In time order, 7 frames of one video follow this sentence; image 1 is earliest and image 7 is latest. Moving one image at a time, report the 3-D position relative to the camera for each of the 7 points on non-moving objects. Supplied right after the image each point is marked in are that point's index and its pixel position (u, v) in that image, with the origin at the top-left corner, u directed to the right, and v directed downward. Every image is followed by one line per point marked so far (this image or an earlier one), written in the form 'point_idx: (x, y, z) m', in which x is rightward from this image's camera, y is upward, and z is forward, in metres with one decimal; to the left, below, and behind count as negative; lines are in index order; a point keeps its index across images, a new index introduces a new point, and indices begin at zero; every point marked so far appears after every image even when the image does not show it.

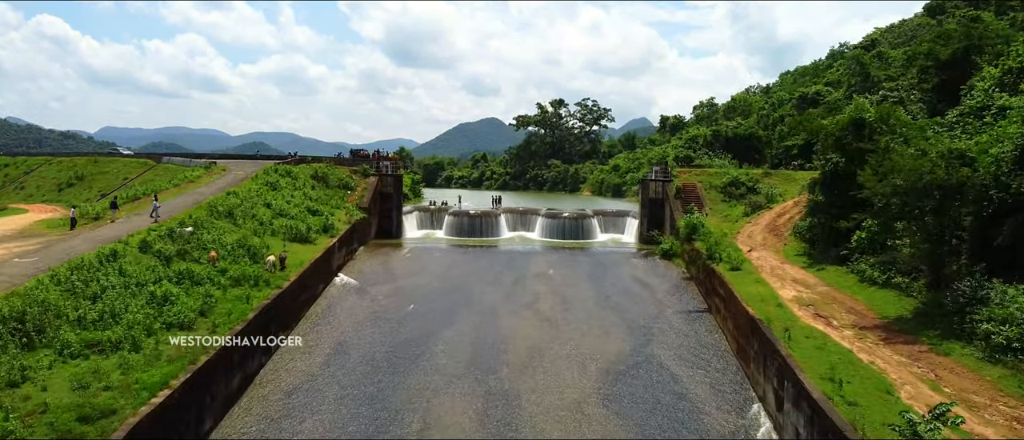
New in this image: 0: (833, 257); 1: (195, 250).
0: (+7.3, -0.8, +18.6) m
1: (-6.7, -0.7, +17.3) m
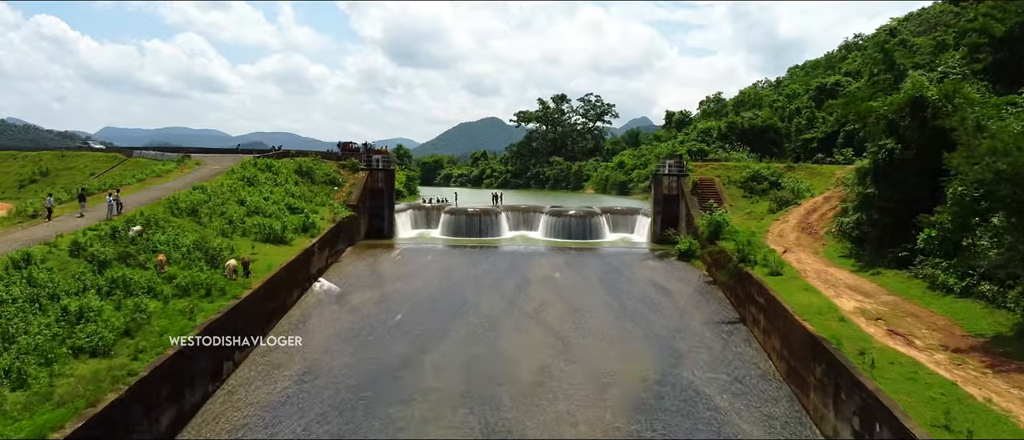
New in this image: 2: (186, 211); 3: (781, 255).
0: (+7.4, -0.8, +15.9) m
1: (-6.7, -0.6, +14.7) m
2: (-7.7, +0.2, +19.1) m
3: (+6.0, -0.8, +18.3) m
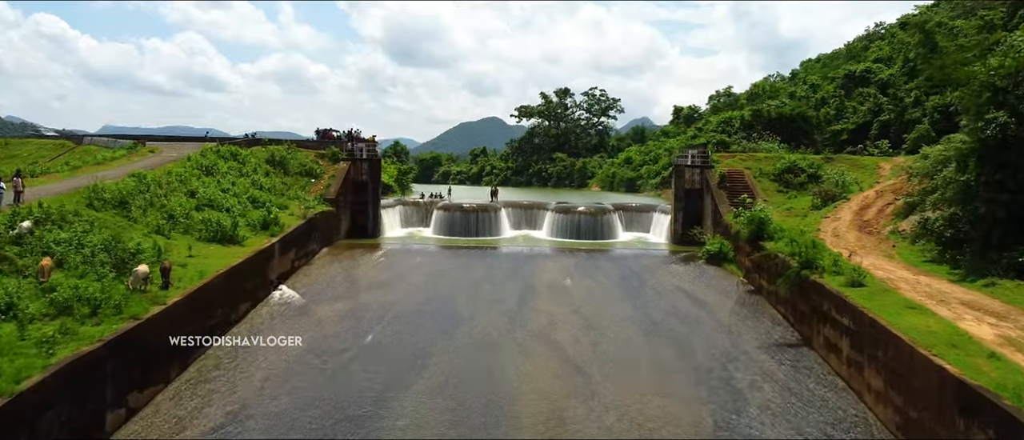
0: (+7.4, -0.7, +12.3) m
1: (-6.7, -0.5, +11.0) m
2: (-7.6, +0.3, +15.5) m
3: (+6.1, -0.7, +14.7) m
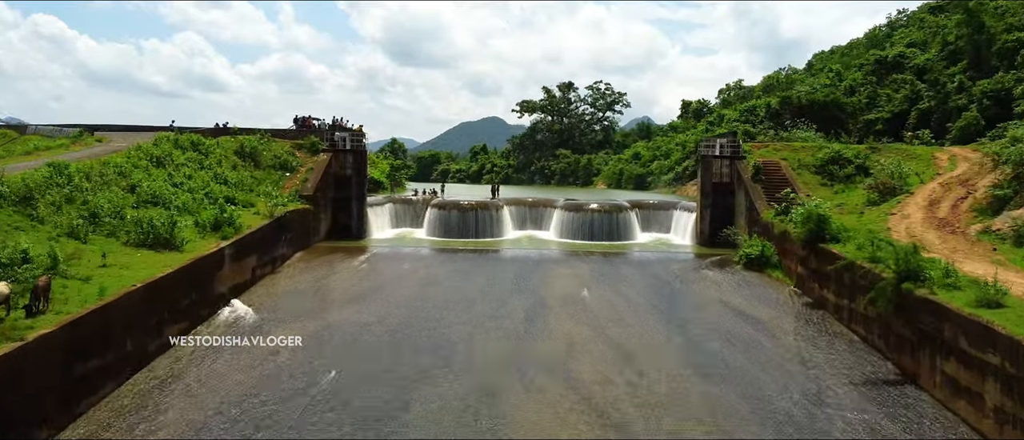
0: (+7.5, -0.6, +9.0) m
1: (-6.6, -0.5, +7.8) m
2: (-7.5, +0.3, +12.3) m
3: (+6.2, -0.7, +11.4) m
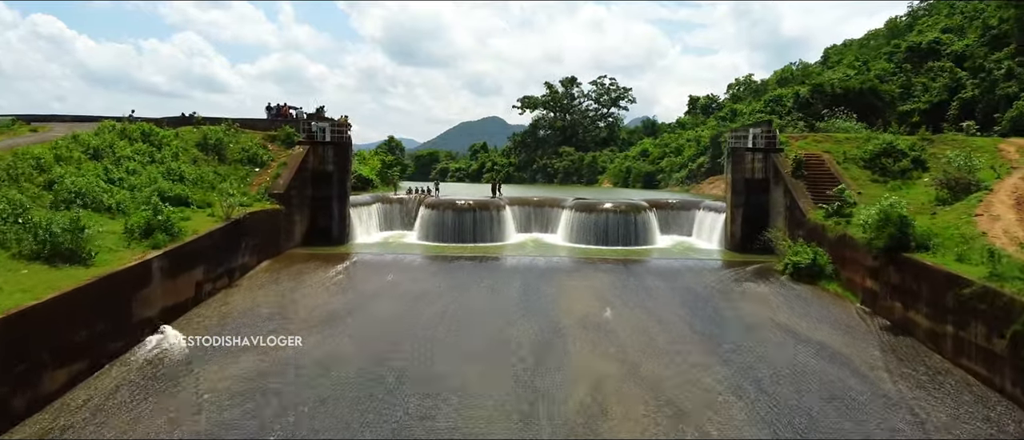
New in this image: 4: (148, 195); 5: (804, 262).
0: (+7.6, -0.7, +6.0) m
1: (-6.5, -0.5, +4.8) m
2: (-7.4, +0.3, +9.3) m
3: (+6.3, -0.7, +8.4) m
4: (-6.6, +0.5, +14.7) m
5: (+5.7, -0.8, +15.8) m
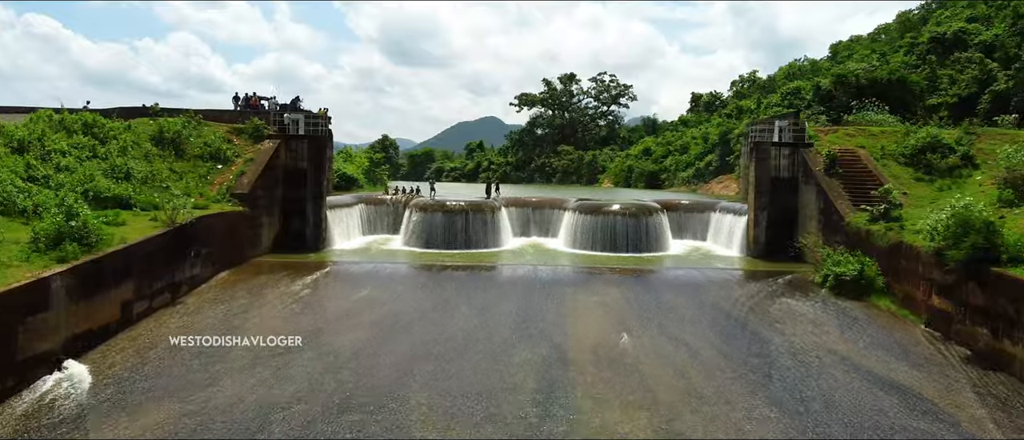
0: (+7.6, -0.7, +3.8) m
1: (-6.5, -0.6, +2.5) m
2: (-7.5, +0.2, +7.0) m
3: (+6.2, -0.8, +6.2) m
4: (-6.7, +0.4, +12.4) m
5: (+5.6, -0.9, +13.5) m
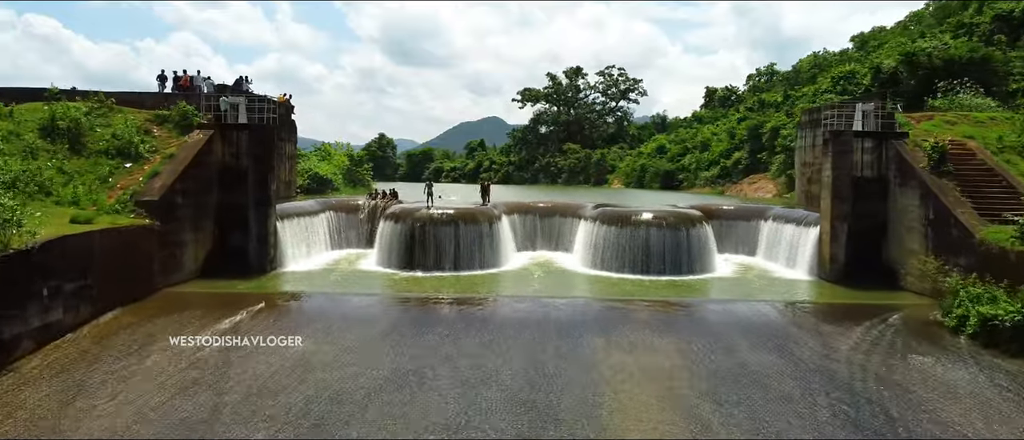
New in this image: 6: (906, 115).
0: (+7.6, -1.0, -0.5) m
1: (-6.5, -0.9, -1.8) m
2: (-7.5, -0.1, +2.7) m
3: (+6.2, -1.0, +1.9) m
4: (-6.6, +0.1, +8.1) m
5: (+5.6, -1.1, +9.2) m
6: (+7.6, +2.0, +16.0) m
